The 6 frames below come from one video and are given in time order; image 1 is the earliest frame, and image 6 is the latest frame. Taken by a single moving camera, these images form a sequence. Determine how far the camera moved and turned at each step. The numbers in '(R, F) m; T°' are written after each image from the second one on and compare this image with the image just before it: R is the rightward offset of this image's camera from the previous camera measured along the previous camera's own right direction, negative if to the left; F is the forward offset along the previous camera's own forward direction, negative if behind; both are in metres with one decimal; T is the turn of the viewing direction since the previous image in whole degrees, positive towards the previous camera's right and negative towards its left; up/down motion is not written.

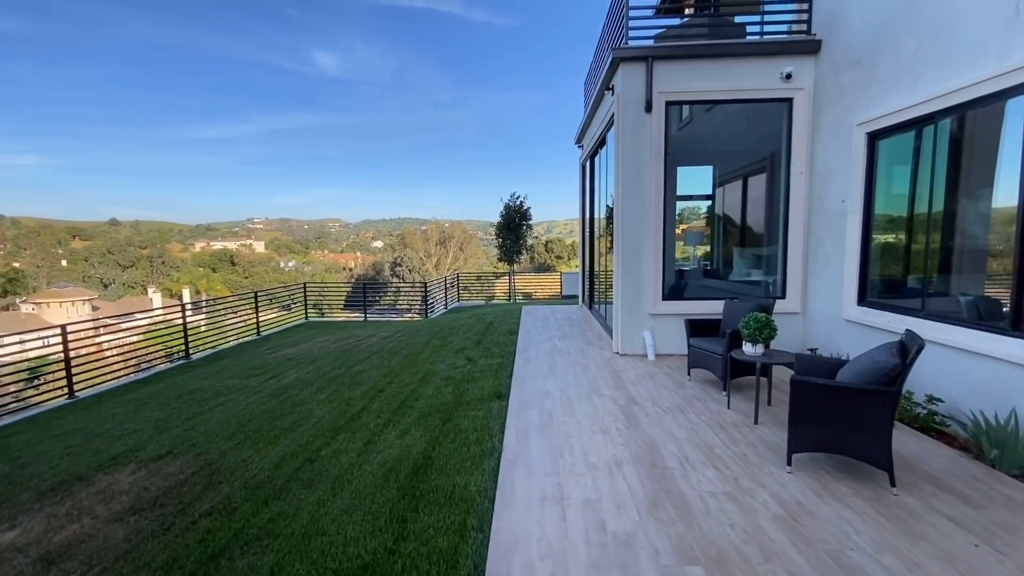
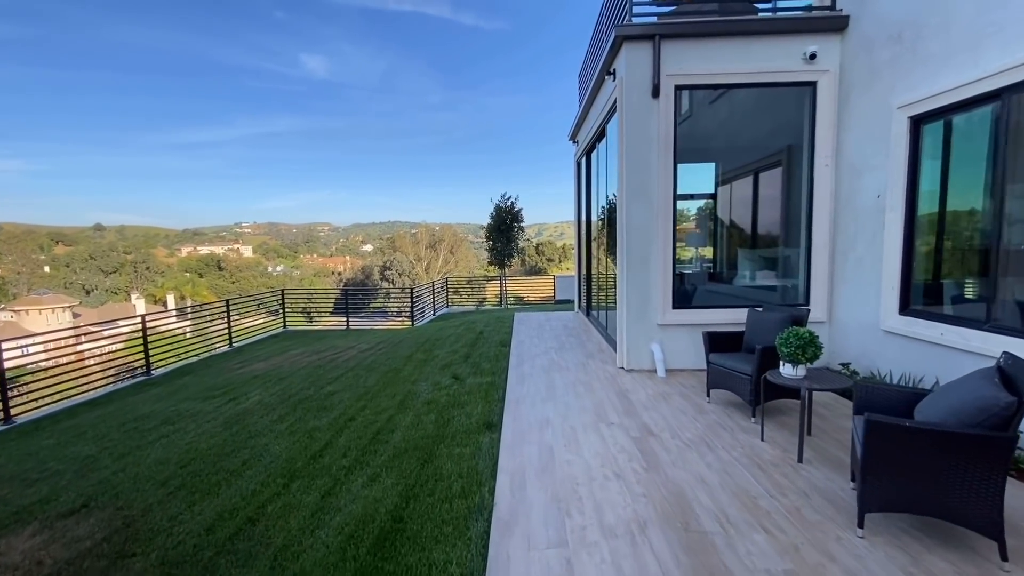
(0.0, +0.6) m; +1°
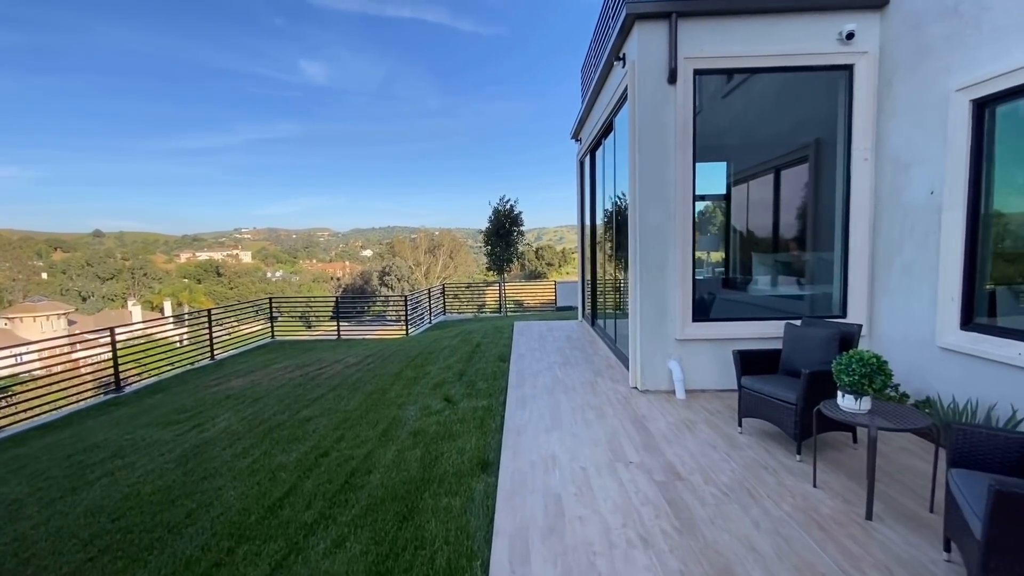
(0.0, +0.5) m; 0°
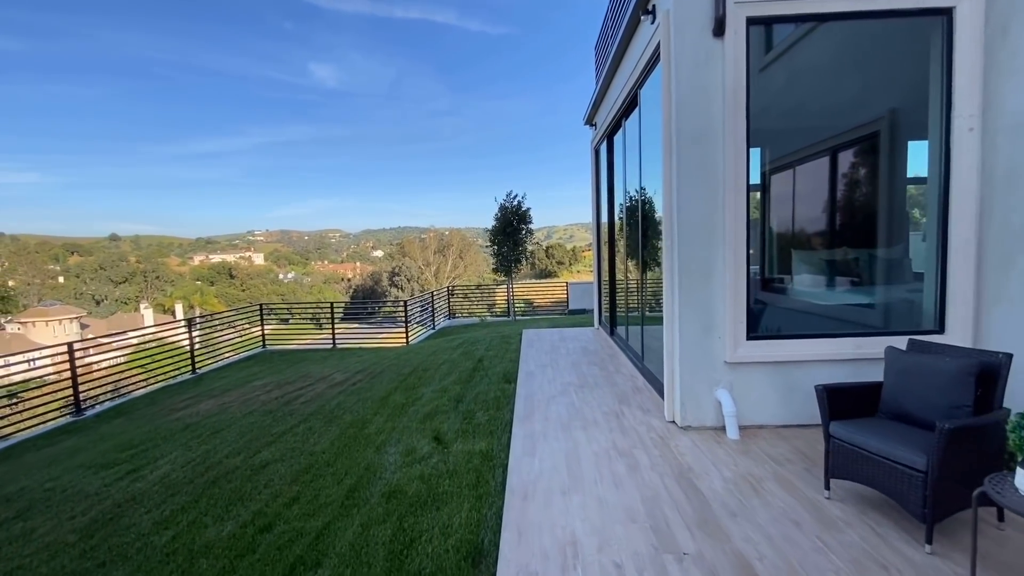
(0.0, +0.8) m; -1°
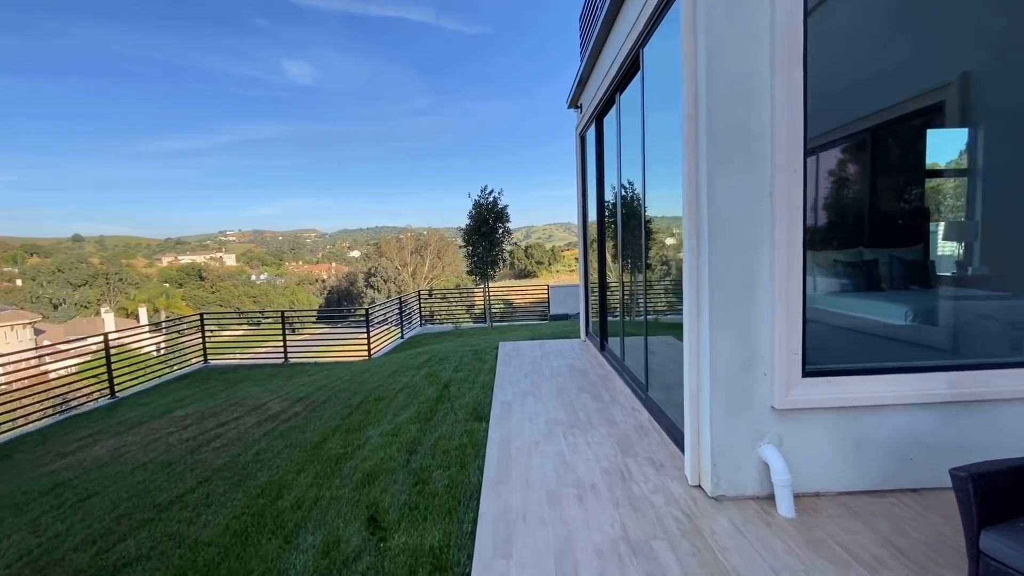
(+0.1, +0.9) m; +2°
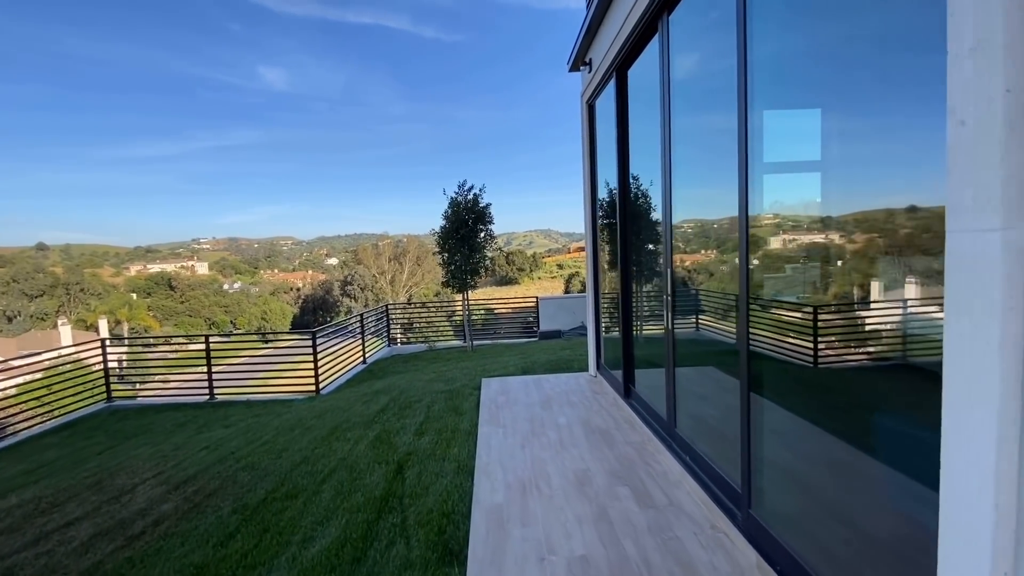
(0.0, +1.5) m; +2°
